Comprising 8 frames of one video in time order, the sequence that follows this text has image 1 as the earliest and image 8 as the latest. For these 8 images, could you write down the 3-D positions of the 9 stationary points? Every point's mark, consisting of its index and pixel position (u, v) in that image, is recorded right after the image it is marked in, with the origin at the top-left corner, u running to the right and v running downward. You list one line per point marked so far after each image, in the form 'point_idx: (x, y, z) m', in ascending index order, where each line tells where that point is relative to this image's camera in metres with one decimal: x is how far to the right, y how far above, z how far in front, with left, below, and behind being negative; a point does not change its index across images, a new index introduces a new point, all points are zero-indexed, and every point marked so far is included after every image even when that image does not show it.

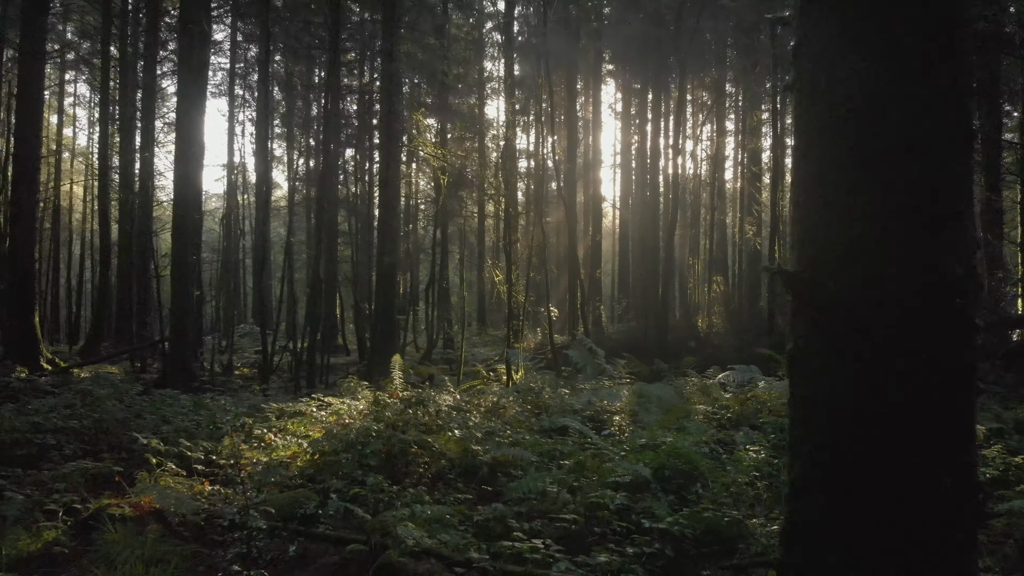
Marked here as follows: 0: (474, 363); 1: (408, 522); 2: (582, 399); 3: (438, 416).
0: (-0.9, -1.8, +16.0) m
1: (-0.6, -1.4, +4.1) m
2: (+0.9, -1.4, +8.5) m
3: (-0.8, -1.4, +7.3) m
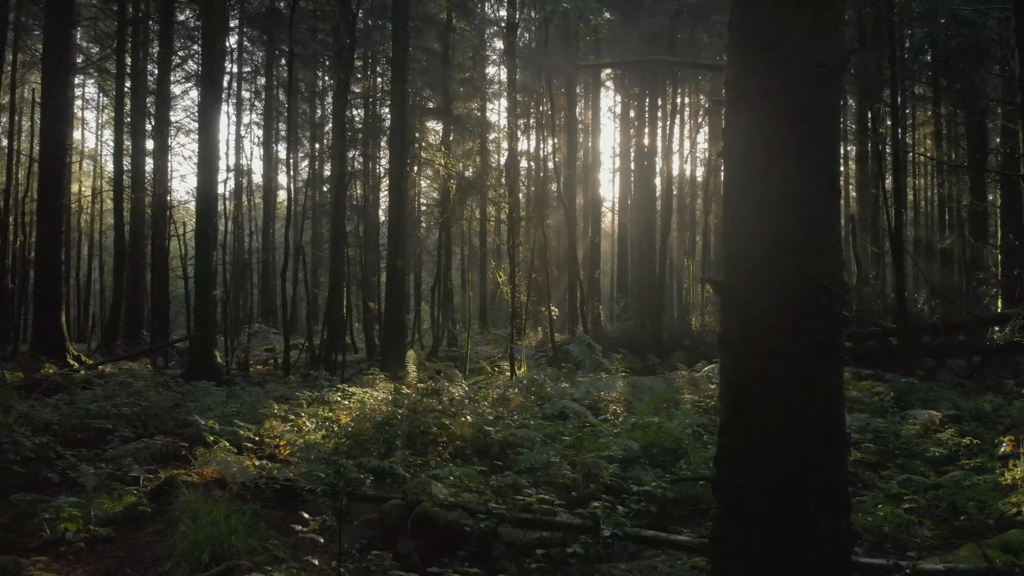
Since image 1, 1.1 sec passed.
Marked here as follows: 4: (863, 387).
0: (-0.8, -1.8, +16.8) m
1: (-0.6, -1.5, +5.0) m
2: (+0.9, -1.4, +9.3) m
3: (-0.7, -1.4, +8.1) m
4: (+5.0, -1.4, +9.6) m
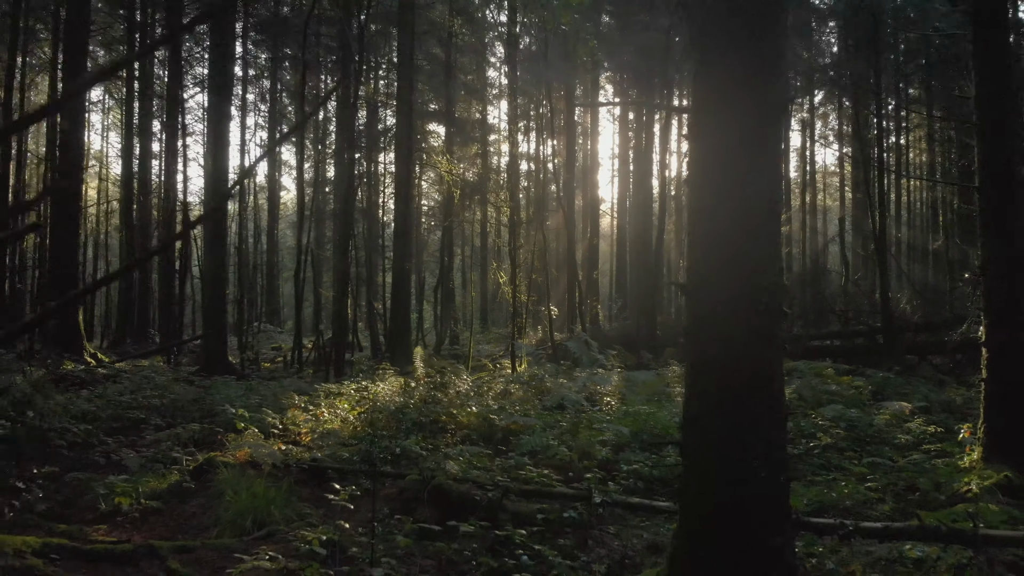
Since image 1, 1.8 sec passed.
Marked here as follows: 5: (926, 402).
0: (-0.8, -1.8, +17.5) m
1: (-0.5, -1.5, +5.6) m
2: (+1.0, -1.4, +9.9) m
3: (-0.7, -1.4, +8.7) m
4: (+5.1, -1.4, +10.3) m
5: (+5.6, -1.5, +9.2) m
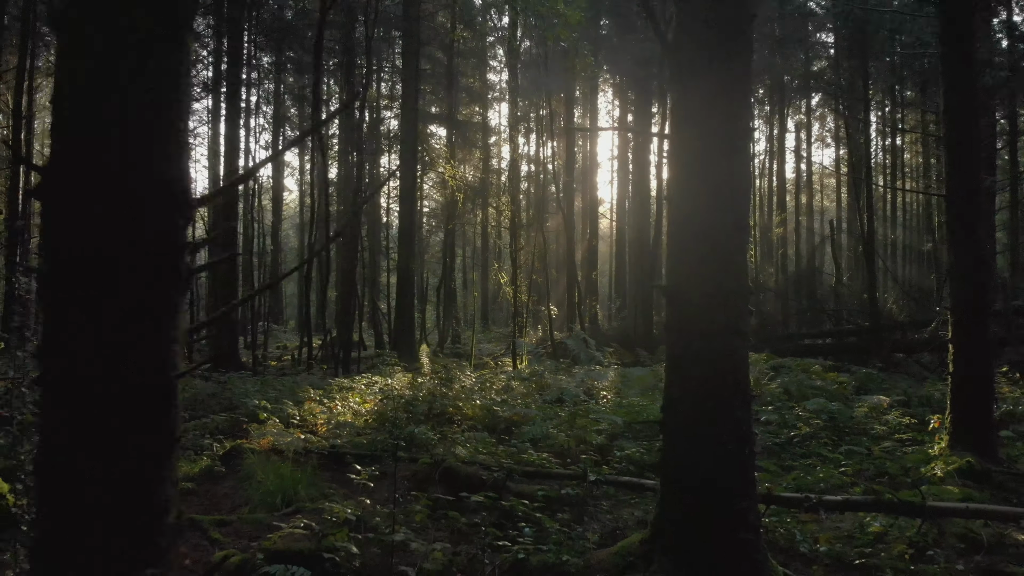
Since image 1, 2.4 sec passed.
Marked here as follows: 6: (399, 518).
0: (-0.8, -1.8, +18.0) m
1: (-0.5, -1.5, +6.1) m
2: (+1.0, -1.4, +10.5) m
3: (-0.7, -1.4, +9.3) m
4: (+5.1, -1.4, +10.8) m
5: (+5.6, -1.6, +9.7) m
6: (-0.8, -1.6, +4.8) m
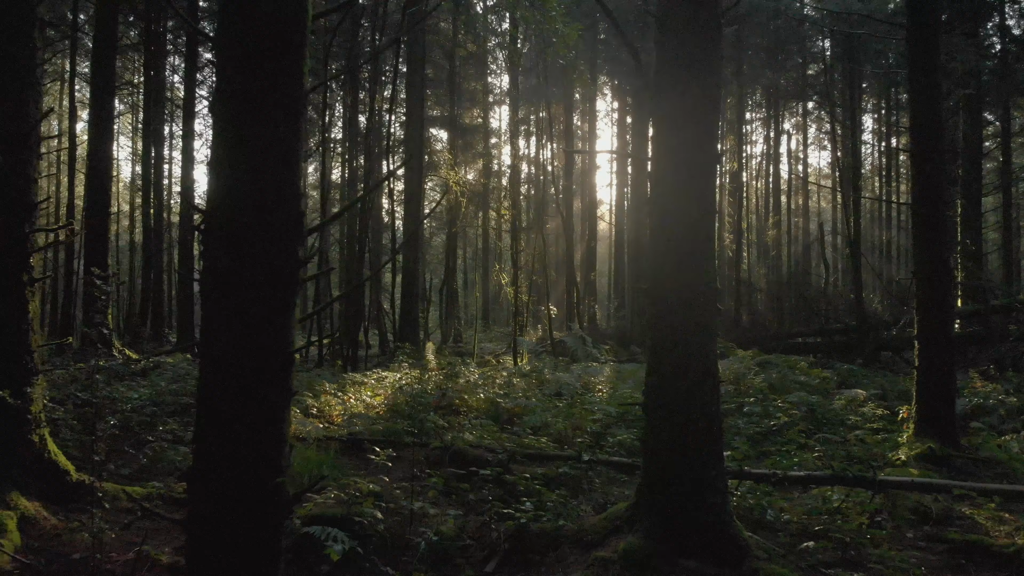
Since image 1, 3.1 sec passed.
0: (-0.8, -1.8, +18.7) m
1: (-0.5, -1.5, +6.8) m
2: (+1.0, -1.4, +11.1) m
3: (-0.6, -1.4, +9.9) m
4: (+5.1, -1.4, +11.5) m
5: (+5.7, -1.6, +10.4) m
6: (-0.8, -1.6, +5.5) m
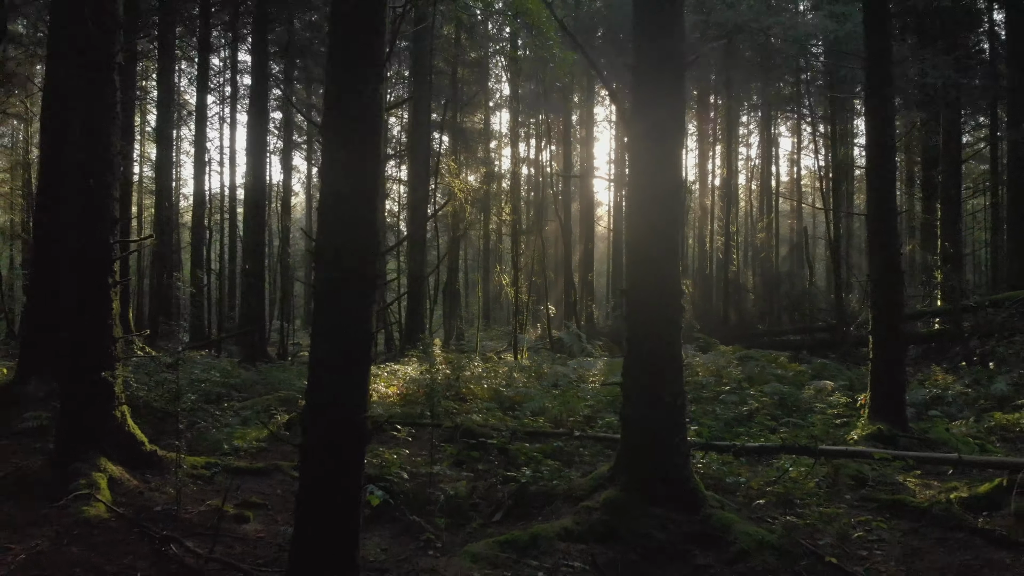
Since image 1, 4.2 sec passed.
0: (-0.7, -1.8, +19.7) m
1: (-0.5, -1.5, +7.8) m
2: (+1.0, -1.4, +12.1) m
3: (-0.6, -1.4, +10.9) m
4: (+5.1, -1.4, +12.5) m
5: (+5.7, -1.6, +11.4) m
6: (-0.7, -1.7, +6.5) m
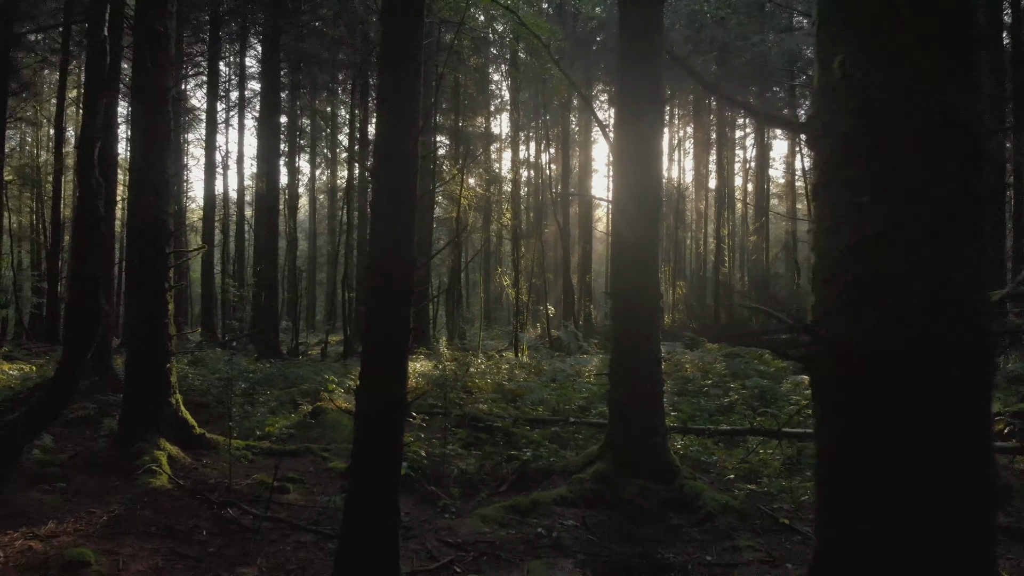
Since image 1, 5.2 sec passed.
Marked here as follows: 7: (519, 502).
0: (-0.7, -1.9, +20.6) m
1: (-0.4, -1.5, +8.7) m
2: (+1.1, -1.5, +13.0) m
3: (-0.6, -1.5, +11.9) m
4: (+5.2, -1.5, +13.4) m
5: (+5.7, -1.6, +12.3) m
6: (-0.7, -1.7, +7.4) m
7: (+0.1, -1.9, +6.0) m
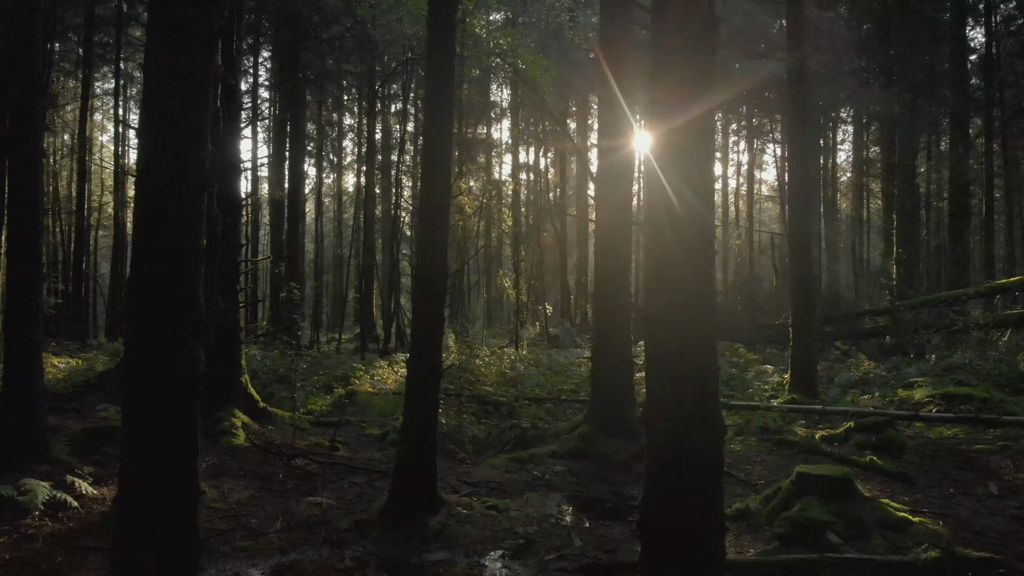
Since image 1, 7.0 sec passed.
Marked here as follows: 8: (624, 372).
0: (-0.7, -1.9, +22.3) m
1: (-0.4, -1.6, +10.5) m
2: (+1.1, -1.5, +14.8) m
3: (-0.6, -1.5, +13.6) m
4: (+5.2, -1.5, +15.1) m
5: (+5.7, -1.6, +14.1) m
6: (-0.7, -1.7, +9.2) m
7: (+0.1, -1.9, +7.7) m
8: (+1.3, -1.0, +8.1) m
